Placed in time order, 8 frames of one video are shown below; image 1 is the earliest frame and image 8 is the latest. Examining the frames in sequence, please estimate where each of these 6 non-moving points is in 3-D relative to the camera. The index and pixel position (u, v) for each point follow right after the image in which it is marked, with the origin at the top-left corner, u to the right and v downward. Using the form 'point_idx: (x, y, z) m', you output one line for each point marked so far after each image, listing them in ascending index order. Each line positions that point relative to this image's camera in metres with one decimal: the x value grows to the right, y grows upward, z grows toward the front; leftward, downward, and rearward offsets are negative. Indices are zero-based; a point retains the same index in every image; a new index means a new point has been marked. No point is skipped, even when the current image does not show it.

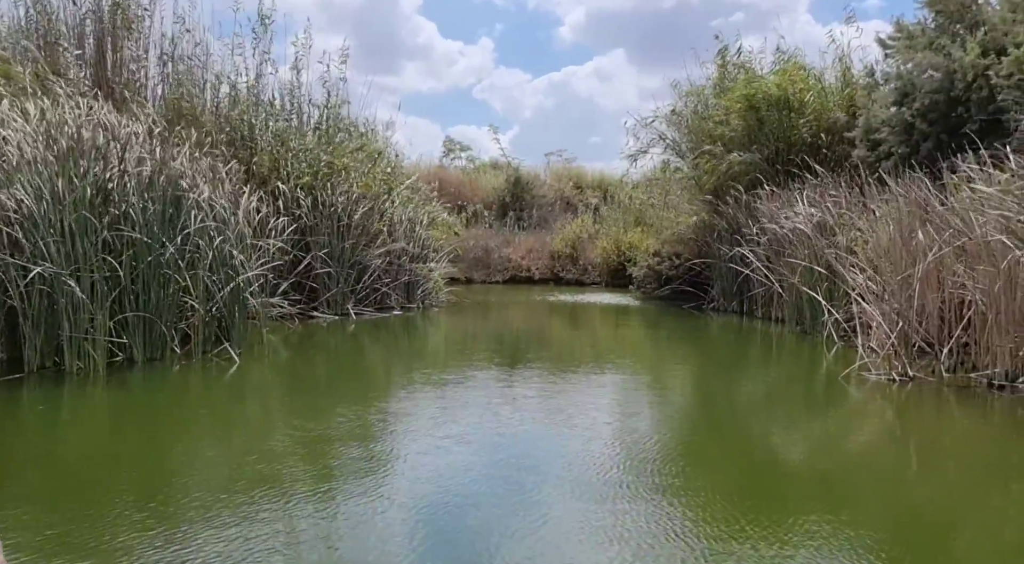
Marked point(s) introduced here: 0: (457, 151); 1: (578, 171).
0: (-1.6, +2.7, +17.3) m
1: (+0.7, +2.1, +16.2) m
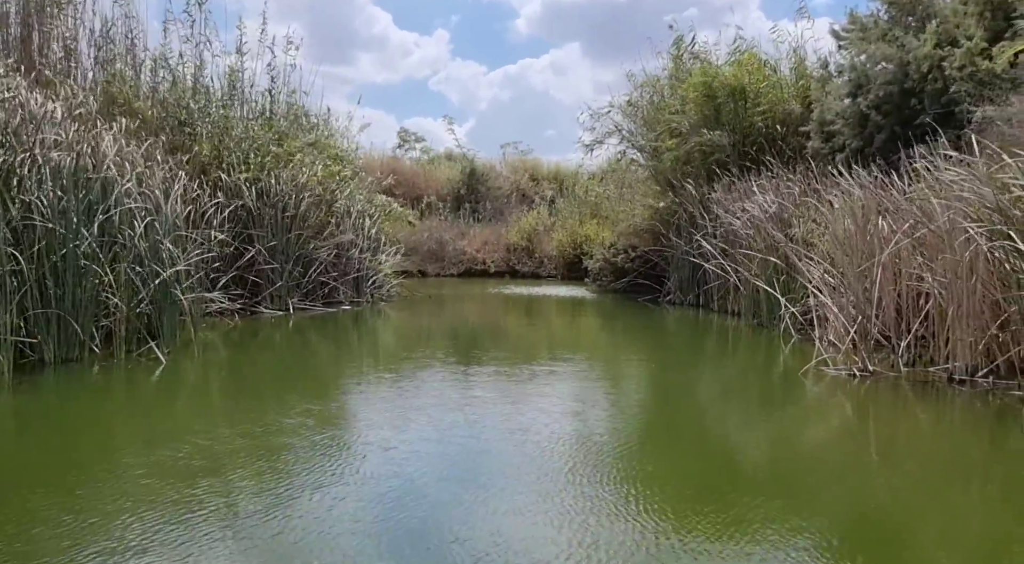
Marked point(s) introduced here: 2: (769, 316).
0: (-2.0, +2.8, +17.1) m
1: (+0.4, +2.3, +16.1) m
2: (+1.7, -0.2, +5.8) m
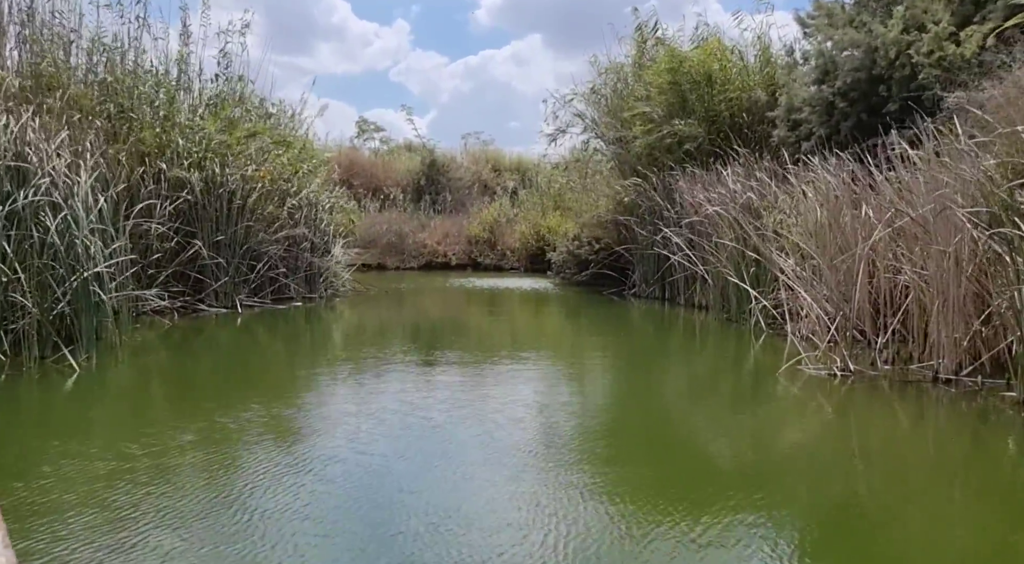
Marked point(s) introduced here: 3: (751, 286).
0: (-2.8, +2.9, +16.7) m
1: (-0.3, +2.4, +15.8) m
2: (+1.5, -0.2, +5.7) m
3: (+1.5, 0.0, +5.4) m
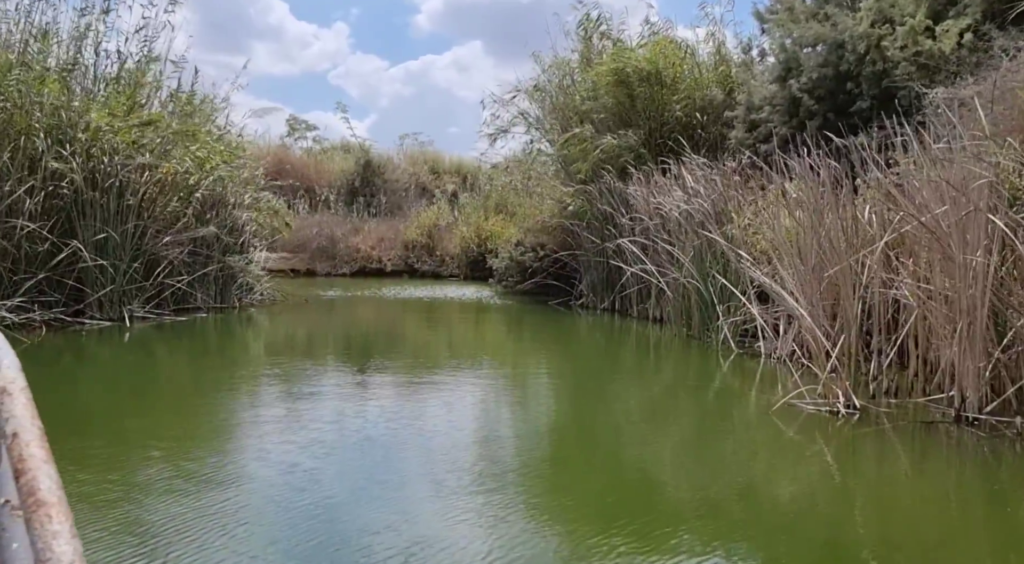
0: (-3.9, +2.8, +15.9) m
1: (-1.4, +2.3, +15.2) m
2: (+1.1, -0.3, +5.1) m
3: (+1.2, -0.1, +4.8) m
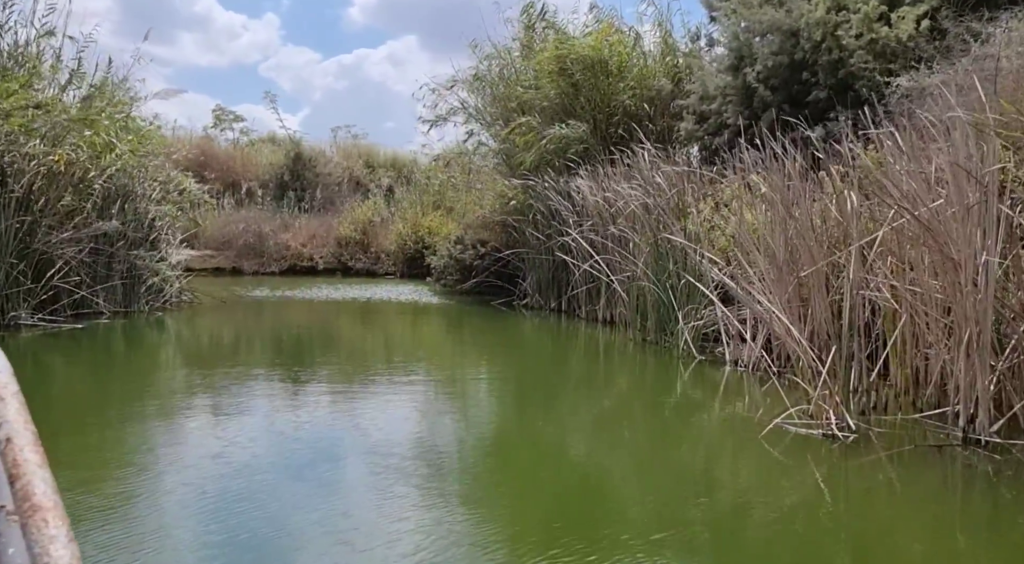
0: (-5.0, +2.8, +15.2) m
1: (-2.5, +2.3, +14.6) m
2: (+0.8, -0.3, +4.8) m
3: (+0.9, -0.1, +4.5) m
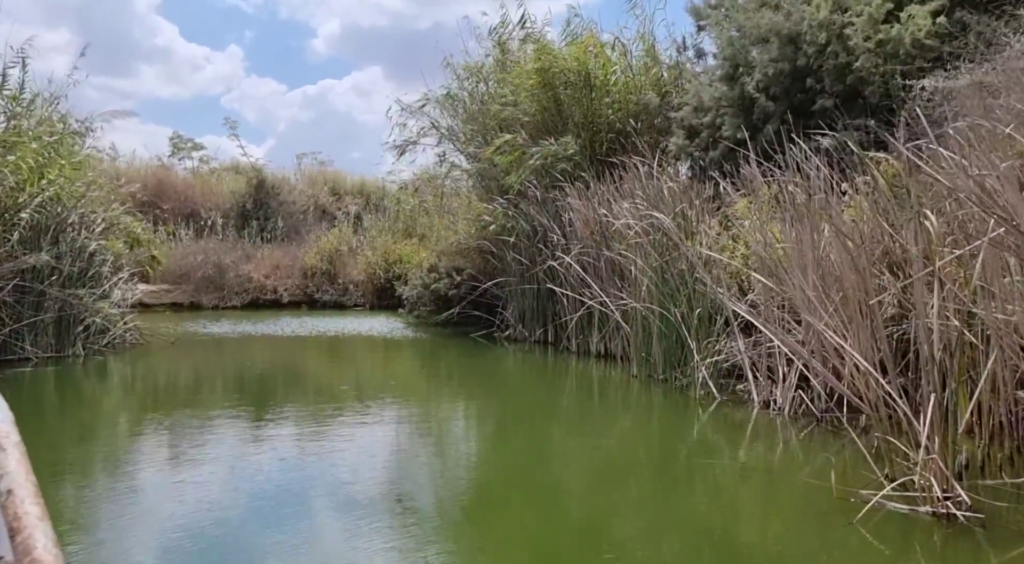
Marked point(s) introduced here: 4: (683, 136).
0: (-5.5, +2.2, +14.6) m
1: (-2.9, +1.8, +14.1) m
2: (+0.7, -0.4, +4.3) m
3: (+0.8, -0.2, +4.0) m
4: (+1.2, +1.0, +5.8) m
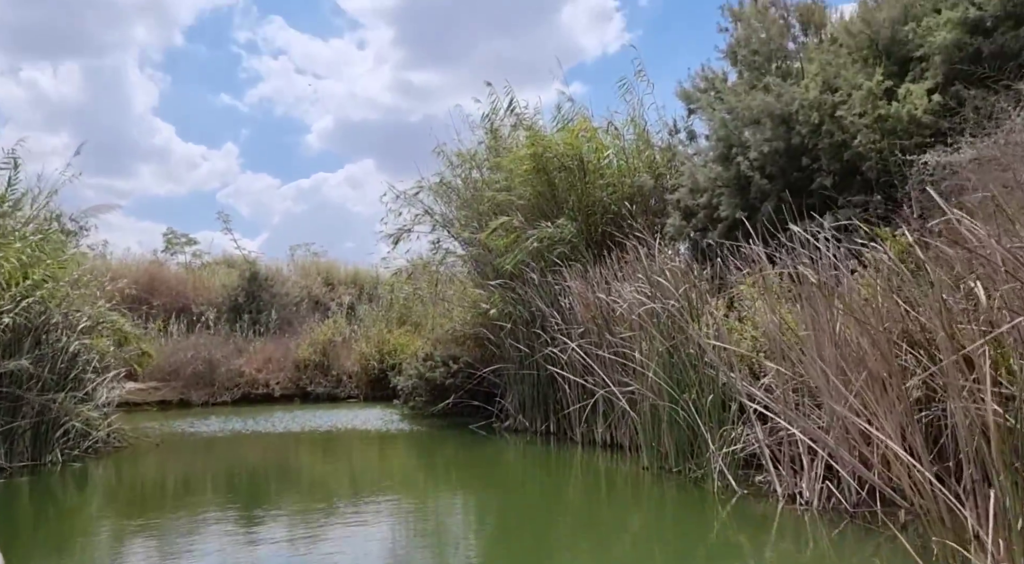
0: (-5.6, +0.6, +14.5) m
1: (-3.0, +0.3, +14.0) m
2: (+0.7, -0.8, +4.1) m
3: (+0.8, -0.6, +3.8) m
4: (+1.1, +0.4, +5.7) m
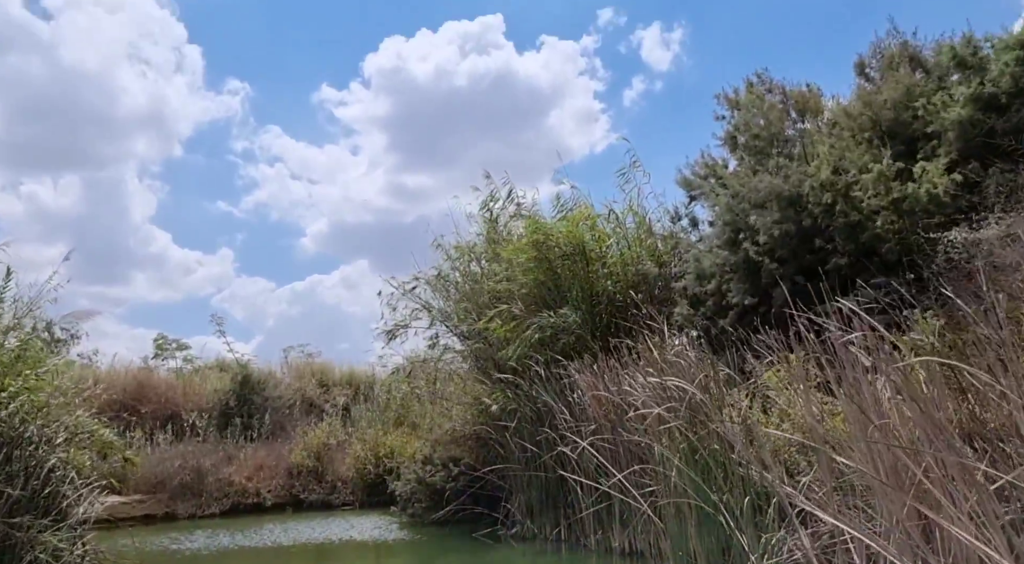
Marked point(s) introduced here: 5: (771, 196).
0: (-5.6, -1.1, +14.2) m
1: (-3.0, -1.3, +13.7) m
2: (+0.8, -1.2, +3.7) m
3: (+0.9, -1.0, +3.5) m
4: (+1.1, -0.1, +5.5) m
5: (+1.5, +0.5, +5.1) m
